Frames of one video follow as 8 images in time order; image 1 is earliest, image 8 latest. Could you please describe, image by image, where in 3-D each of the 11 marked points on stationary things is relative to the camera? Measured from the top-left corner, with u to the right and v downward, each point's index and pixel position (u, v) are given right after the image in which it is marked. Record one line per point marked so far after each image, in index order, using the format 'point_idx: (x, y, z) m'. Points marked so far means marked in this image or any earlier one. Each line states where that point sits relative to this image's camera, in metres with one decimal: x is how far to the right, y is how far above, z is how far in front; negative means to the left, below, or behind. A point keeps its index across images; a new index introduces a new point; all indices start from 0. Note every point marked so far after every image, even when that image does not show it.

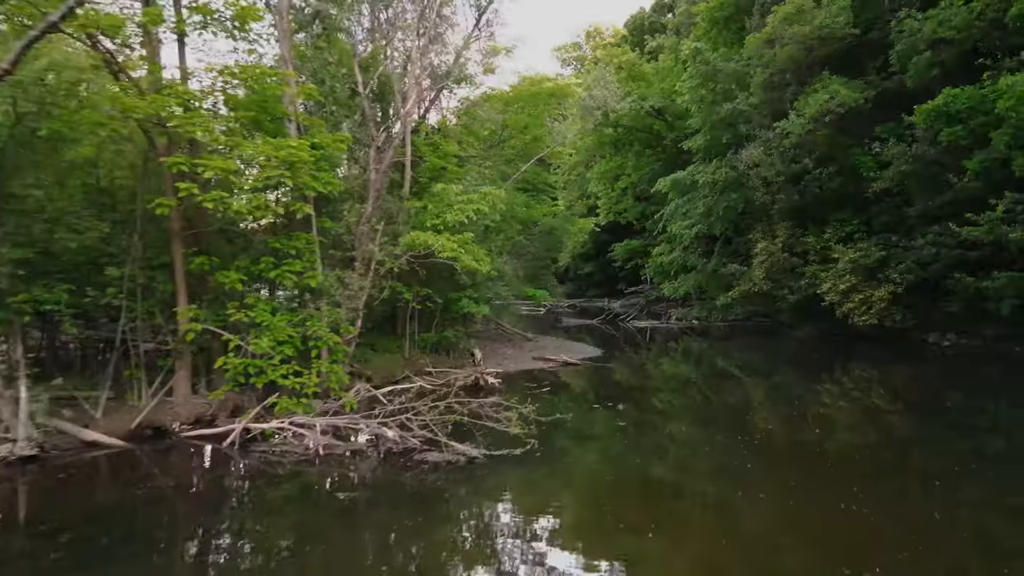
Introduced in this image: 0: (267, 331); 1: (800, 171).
0: (-2.5, -0.4, +7.5) m
1: (+7.7, +3.1, +19.4) m
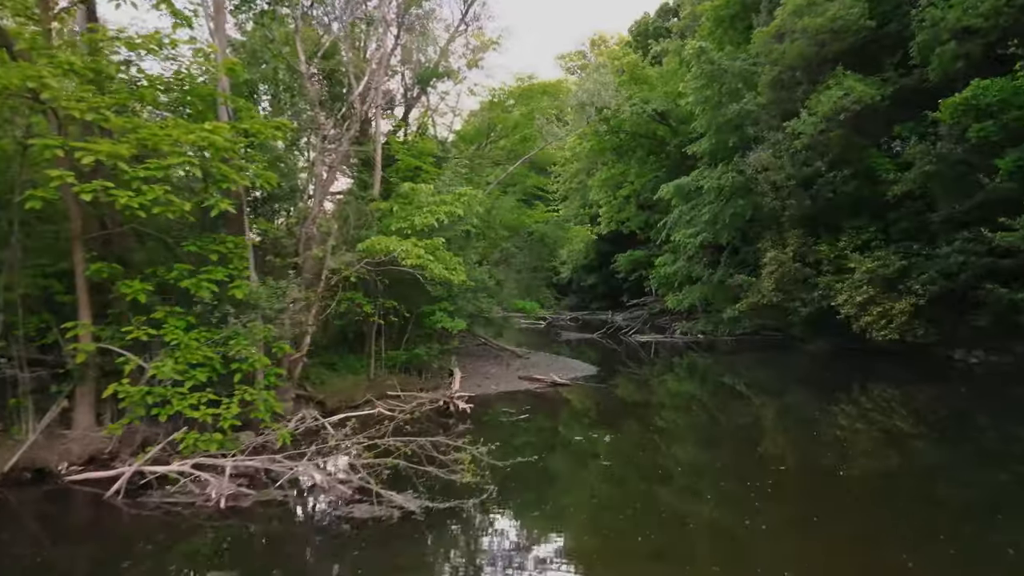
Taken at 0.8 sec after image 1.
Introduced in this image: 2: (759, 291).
0: (-2.9, -0.5, +6.2) m
1: (+7.5, +2.8, +18.1) m
2: (+6.6, -0.1, +19.5) m
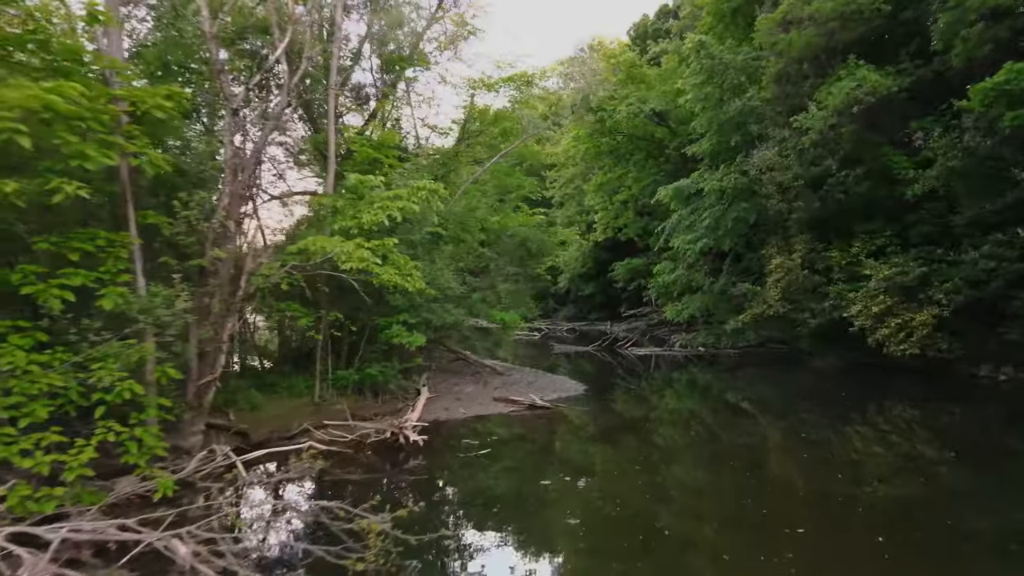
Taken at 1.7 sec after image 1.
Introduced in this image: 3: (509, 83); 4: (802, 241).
0: (-3.3, -0.6, +4.8) m
1: (+7.1, +2.6, +16.7) m
2: (+6.2, -0.3, +18.0) m
3: (-0.1, +4.2, +14.9) m
4: (+7.0, +1.1, +17.4) m
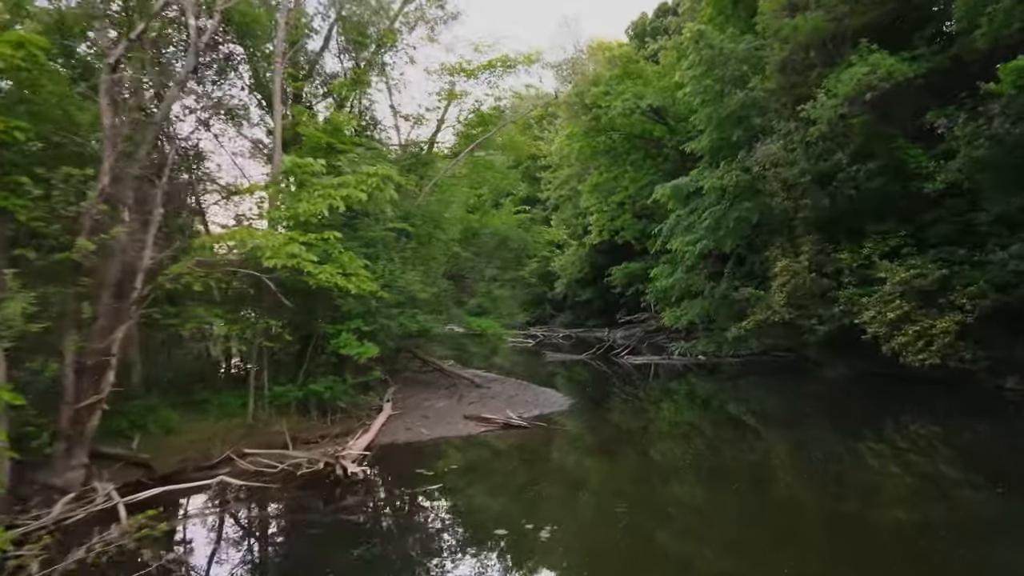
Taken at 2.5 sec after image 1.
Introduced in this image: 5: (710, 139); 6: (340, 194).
0: (-3.6, -0.6, +3.5) m
1: (+6.8, +2.5, +15.4) m
2: (+5.9, -0.4, +16.7) m
3: (-0.4, +4.1, +13.6) m
4: (+6.6, +1.0, +16.1) m
5: (+5.2, +3.9, +19.1) m
6: (-1.7, +0.9, +7.2) m
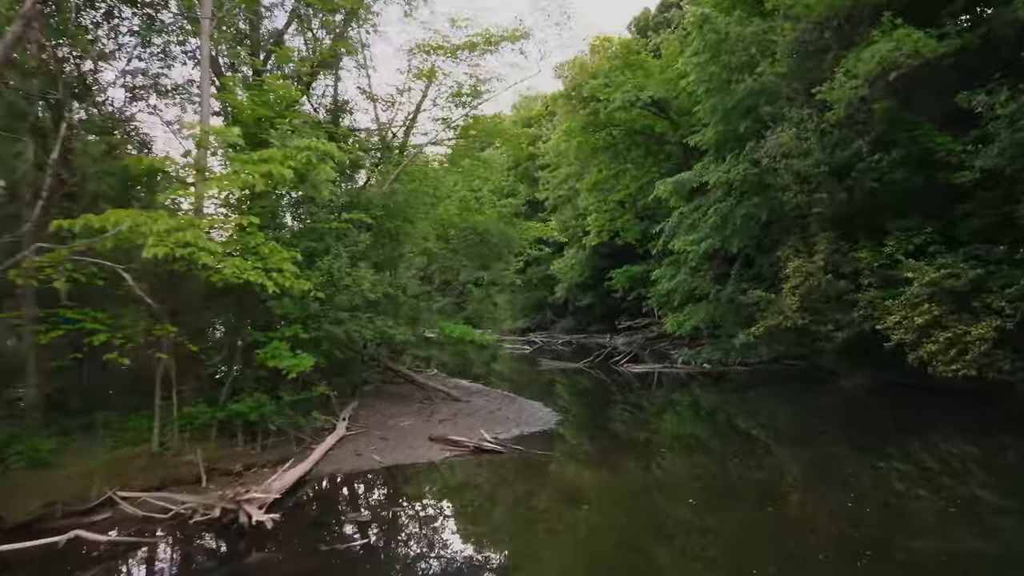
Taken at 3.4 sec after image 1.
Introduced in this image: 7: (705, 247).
0: (-4.0, -0.6, +2.2) m
1: (+6.5, +2.5, +14.0) m
2: (+5.6, -0.5, +15.3) m
3: (-0.7, +4.1, +12.3) m
4: (+6.4, +1.0, +14.7) m
5: (+5.0, +3.8, +17.7) m
6: (-2.0, +0.9, +5.8) m
7: (+4.6, +1.0, +17.4) m
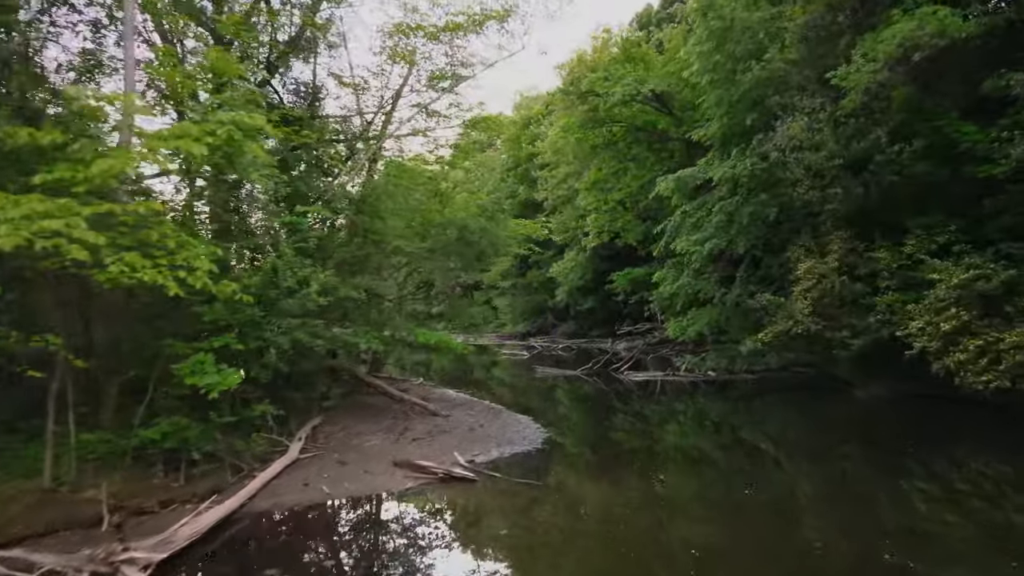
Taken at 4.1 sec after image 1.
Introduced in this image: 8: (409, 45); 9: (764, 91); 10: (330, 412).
0: (-4.3, -0.5, +1.1) m
1: (+6.3, +2.4, +12.9) m
2: (+5.4, -0.5, +14.2) m
3: (-0.9, +4.0, +11.3) m
4: (+6.2, +0.9, +13.6) m
5: (+4.8, +3.8, +16.6) m
6: (-2.3, +0.9, +4.8) m
7: (+4.4, +0.9, +16.3) m
8: (-1.6, +3.8, +11.2) m
9: (+5.4, +4.2, +15.6) m
10: (-2.8, -1.9, +11.2) m
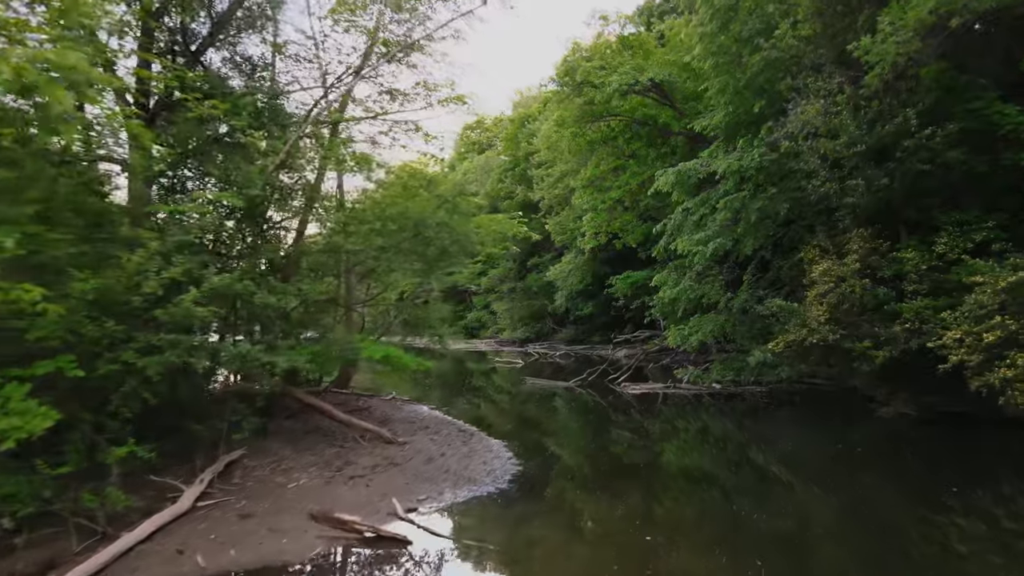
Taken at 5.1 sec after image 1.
0: (-4.7, -0.6, -0.4) m
1: (+5.9, +2.4, +11.4) m
2: (+5.1, -0.6, +12.6) m
3: (-1.3, +3.9, +9.7) m
4: (+5.8, +0.8, +12.0) m
5: (+4.4, +3.7, +15.1) m
6: (-2.7, +0.9, +3.2) m
7: (+4.1, +0.8, +14.8) m
8: (-2.0, +3.7, +9.7) m
9: (+5.1, +4.1, +14.1) m
10: (-3.2, -2.0, +9.6) m
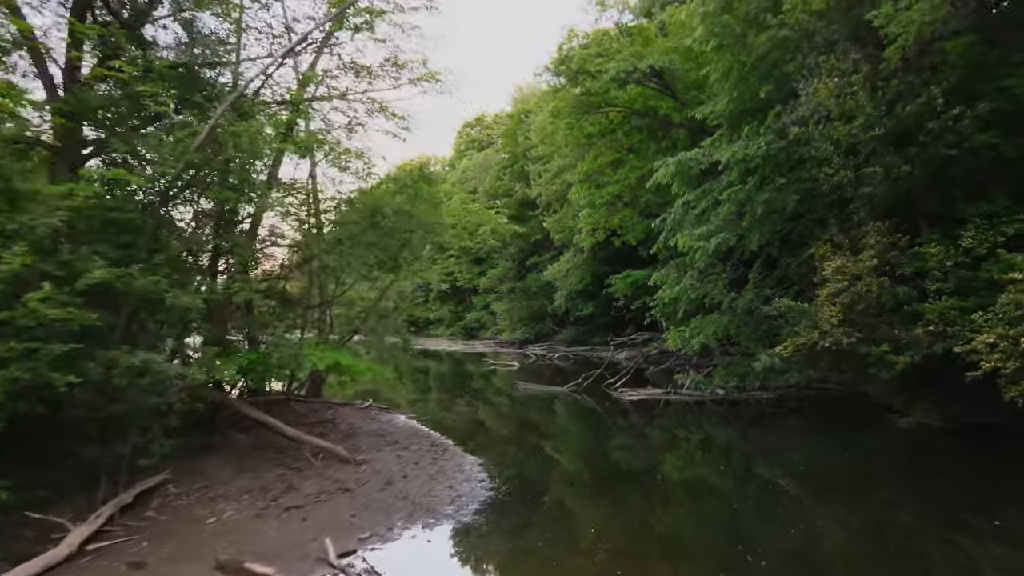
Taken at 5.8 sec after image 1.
0: (-5.1, -0.5, -1.5) m
1: (+5.6, +2.4, +10.3) m
2: (+4.8, -0.6, +11.5) m
3: (-1.6, +4.0, +8.7) m
4: (+5.5, +0.9, +10.9) m
5: (+4.2, +3.7, +14.0) m
6: (-3.0, +0.9, +2.2) m
7: (+3.8, +0.8, +13.7) m
8: (-2.3, +3.7, +8.6) m
9: (+4.8, +4.2, +13.0) m
10: (-3.4, -2.0, +8.6) m
